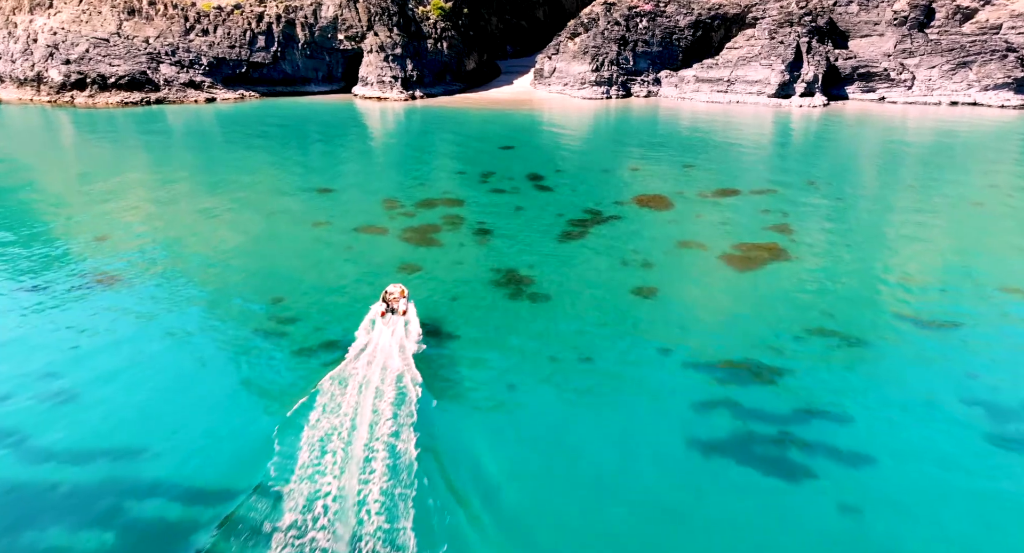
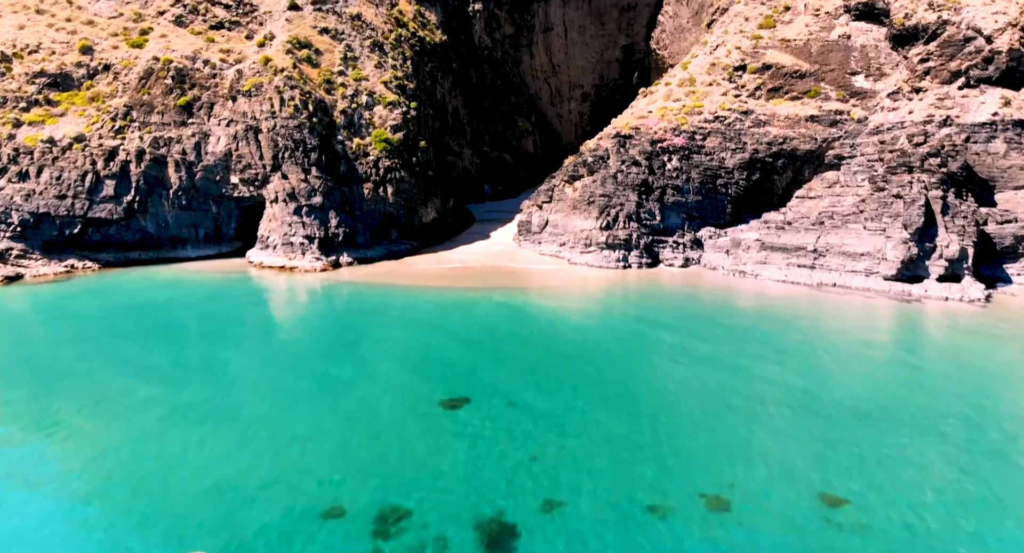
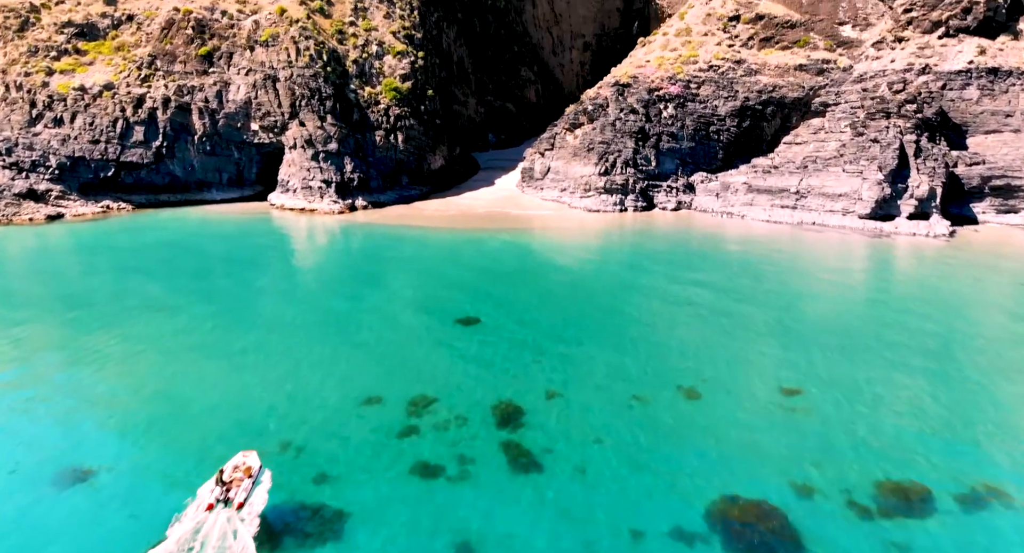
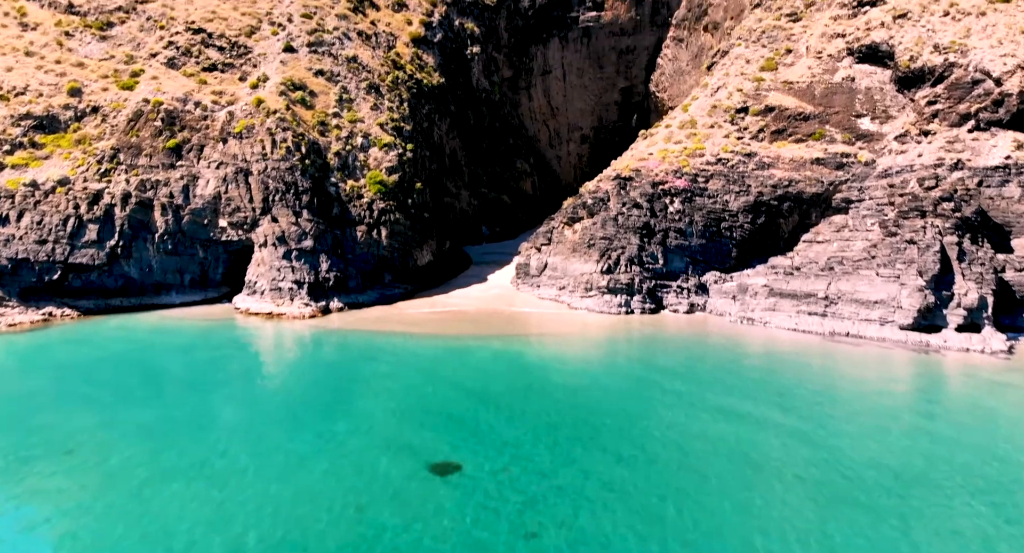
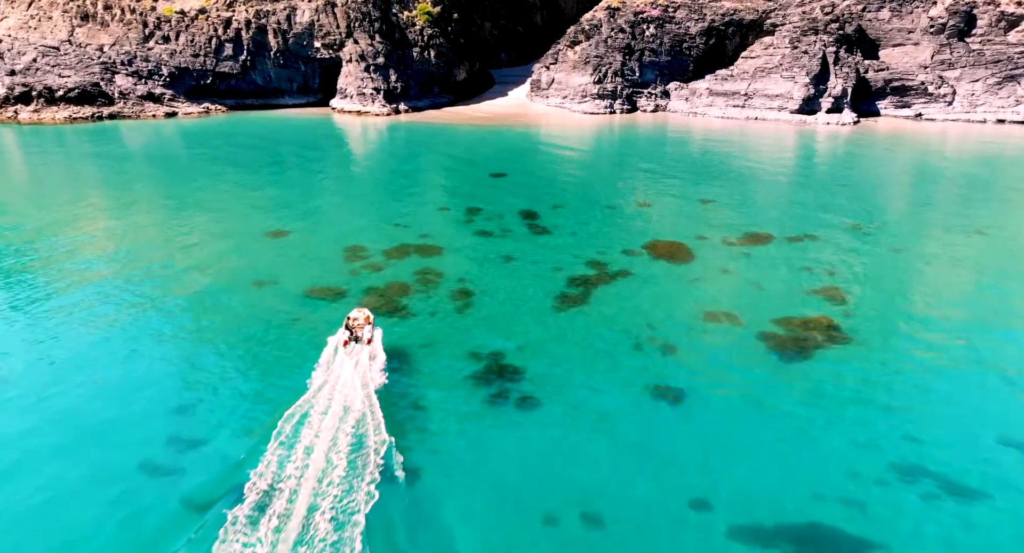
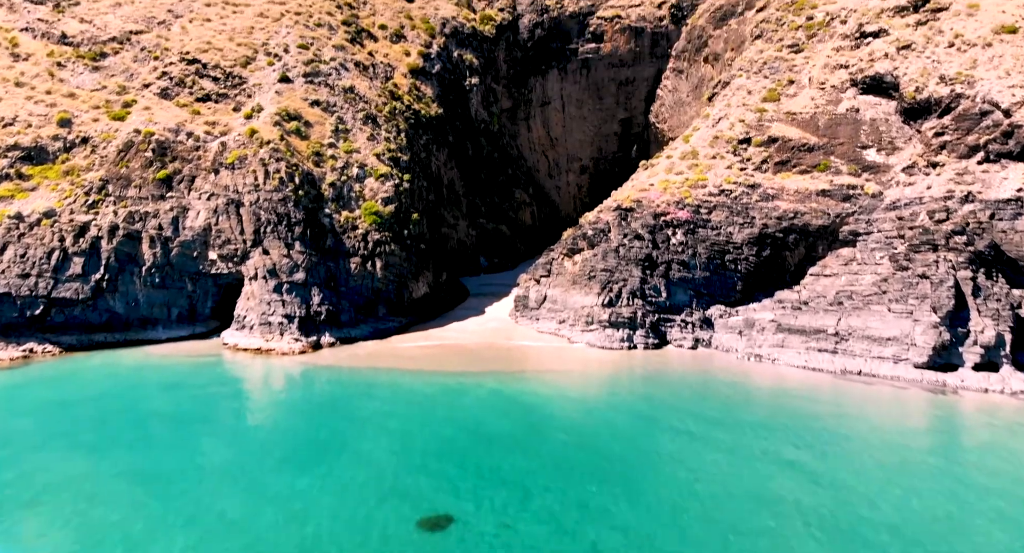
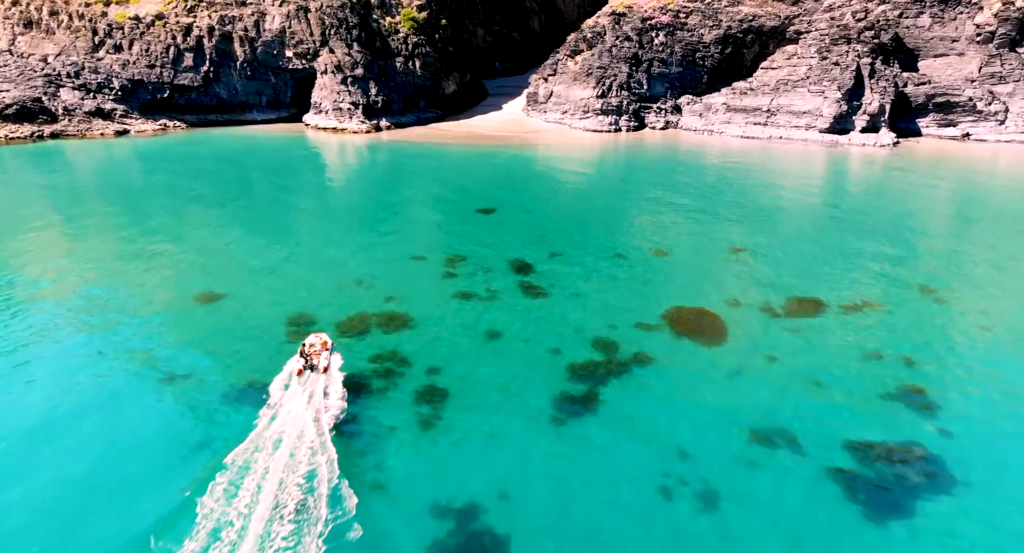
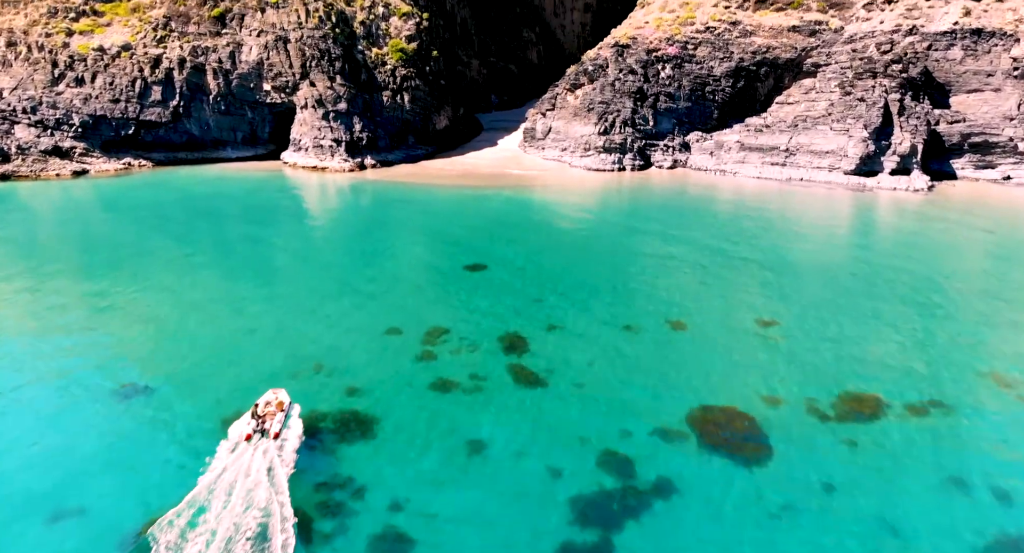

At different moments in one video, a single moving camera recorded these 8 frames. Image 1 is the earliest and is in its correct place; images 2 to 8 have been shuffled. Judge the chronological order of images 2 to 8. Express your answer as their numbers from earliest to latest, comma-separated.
5, 7, 8, 3, 2, 4, 6
